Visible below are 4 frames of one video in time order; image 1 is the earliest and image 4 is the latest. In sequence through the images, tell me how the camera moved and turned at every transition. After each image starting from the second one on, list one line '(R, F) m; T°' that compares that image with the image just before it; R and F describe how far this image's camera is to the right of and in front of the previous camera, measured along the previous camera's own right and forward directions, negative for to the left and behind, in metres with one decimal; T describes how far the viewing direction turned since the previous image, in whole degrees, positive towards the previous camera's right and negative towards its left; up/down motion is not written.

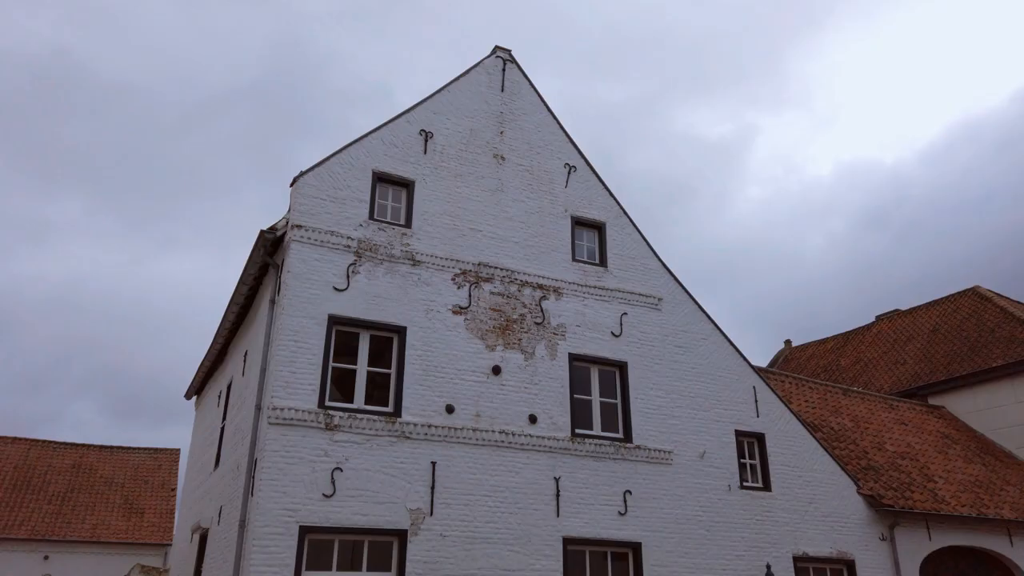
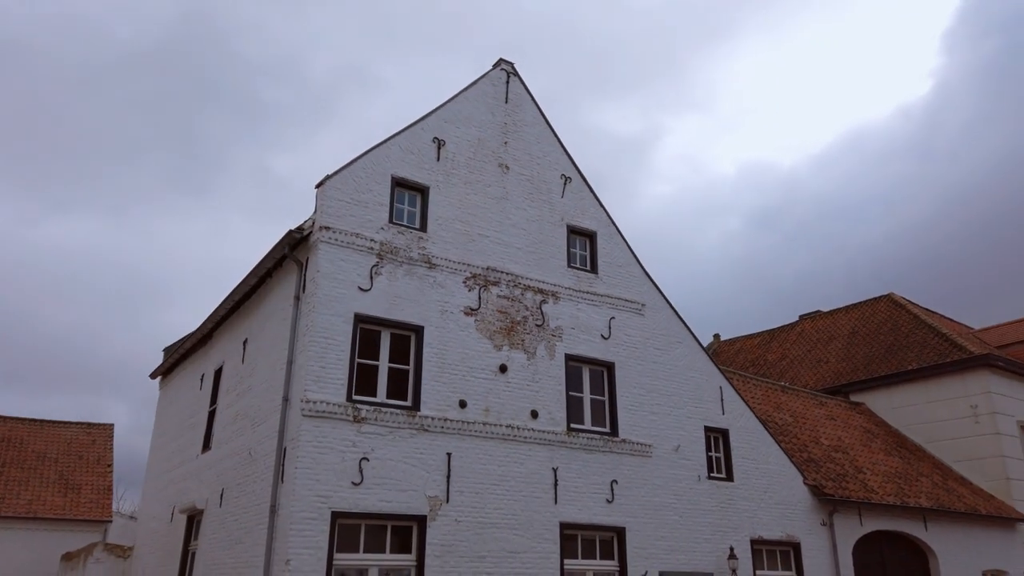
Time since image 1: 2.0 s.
(-1.3, -0.7) m; +6°
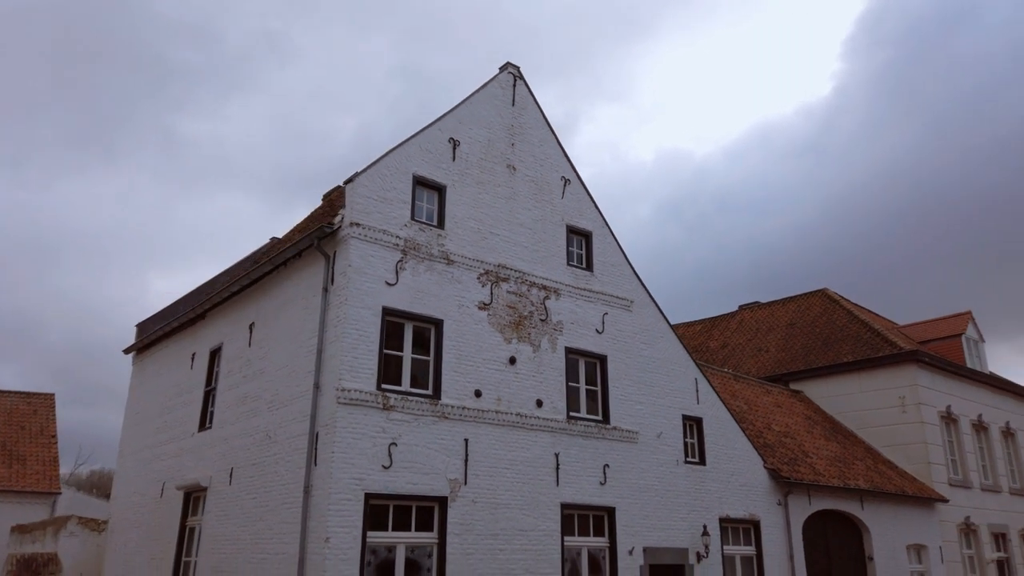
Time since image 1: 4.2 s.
(-1.3, -0.6) m; +6°
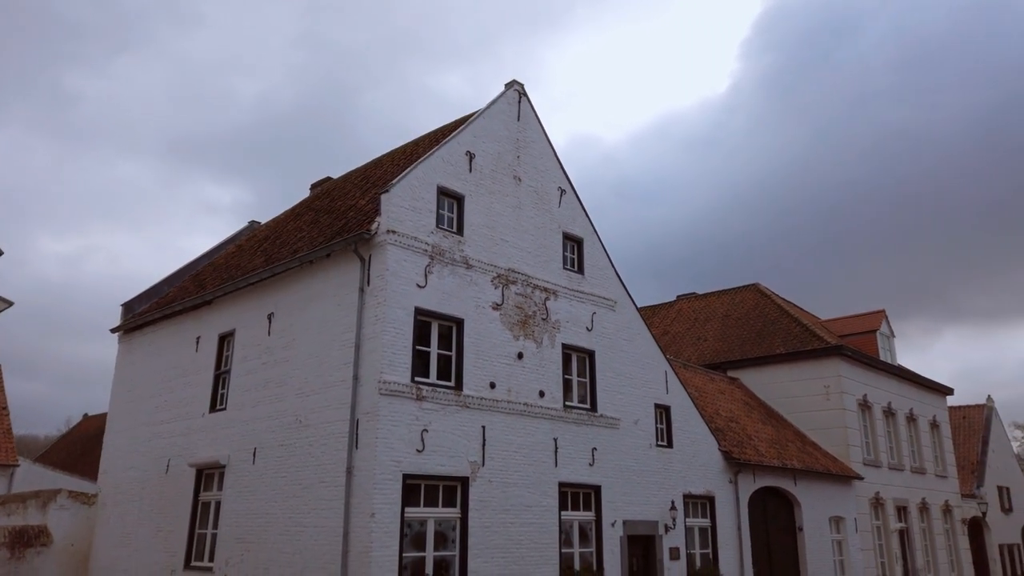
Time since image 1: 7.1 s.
(-1.5, -1.2) m; +6°
